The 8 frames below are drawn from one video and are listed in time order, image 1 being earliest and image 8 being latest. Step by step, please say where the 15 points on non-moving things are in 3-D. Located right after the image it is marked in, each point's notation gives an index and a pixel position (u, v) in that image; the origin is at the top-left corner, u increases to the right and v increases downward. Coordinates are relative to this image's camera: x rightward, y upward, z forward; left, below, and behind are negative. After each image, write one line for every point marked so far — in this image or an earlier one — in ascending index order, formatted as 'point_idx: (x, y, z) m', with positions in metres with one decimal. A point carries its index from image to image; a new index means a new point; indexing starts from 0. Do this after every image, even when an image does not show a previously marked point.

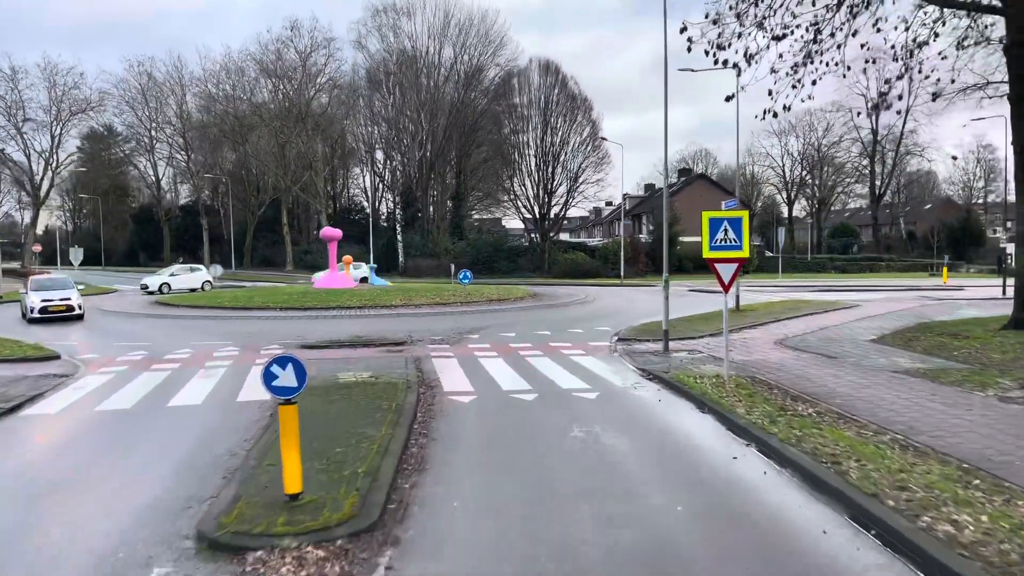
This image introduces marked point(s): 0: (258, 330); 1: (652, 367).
0: (-6.1, -1.0, +19.0) m
1: (+2.3, -1.3, +12.7) m
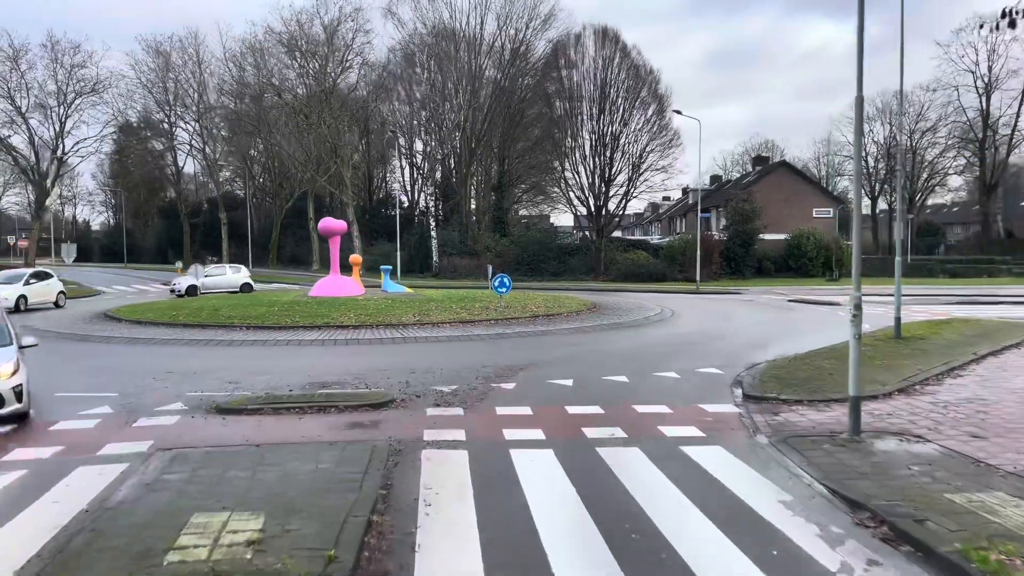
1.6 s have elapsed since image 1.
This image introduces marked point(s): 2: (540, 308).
0: (-5.2, -1.2, +12.8) m
1: (+2.8, -1.6, +6.1) m
2: (+0.7, -0.5, +19.8) m
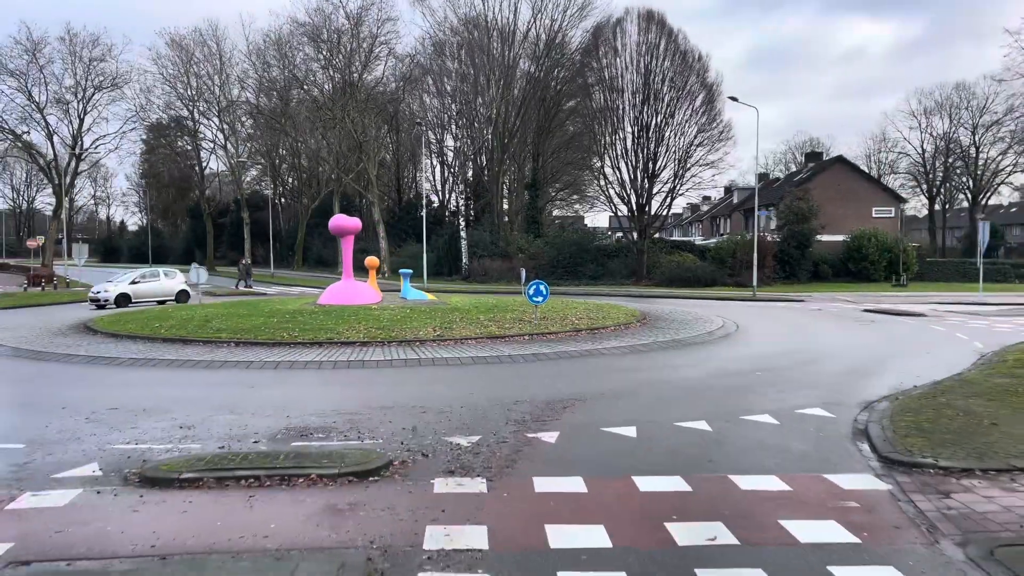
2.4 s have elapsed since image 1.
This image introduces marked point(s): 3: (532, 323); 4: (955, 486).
0: (-4.7, -1.3, +10.2) m
1: (+3.0, -1.8, +3.1) m
2: (+1.5, -0.7, +17.0) m
3: (+0.4, -0.7, +16.2) m
4: (+3.6, -1.6, +6.5) m
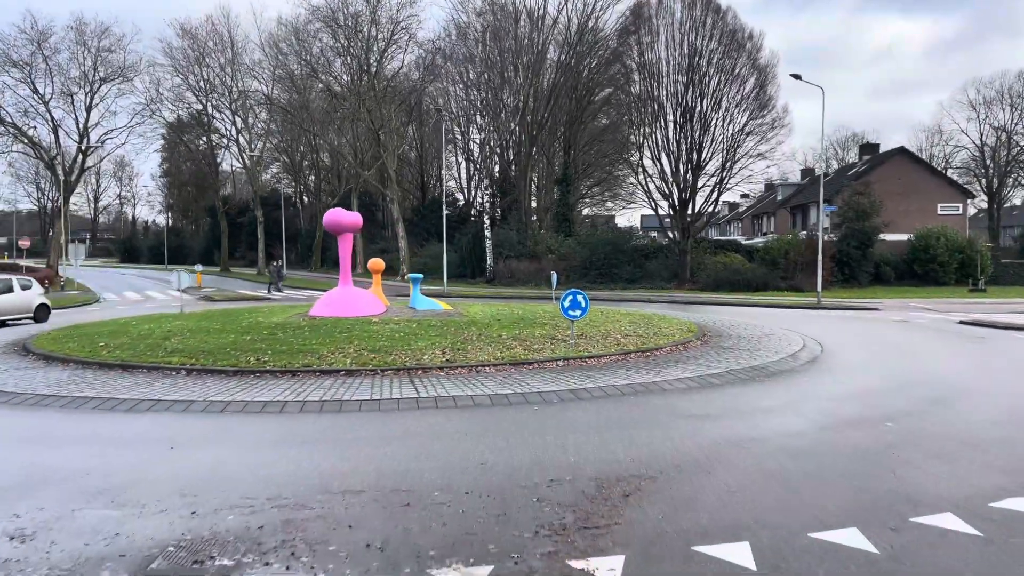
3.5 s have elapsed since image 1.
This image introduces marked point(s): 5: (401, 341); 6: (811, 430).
0: (-4.4, -1.5, +7.1) m
1: (+3.0, -1.9, -0.2) m
2: (+2.0, -0.9, +13.6) m
3: (+0.9, -0.9, +12.9) m
4: (+3.8, -1.8, +3.1) m
5: (-1.7, -0.8, +12.6) m
6: (+3.1, -1.5, +8.2) m
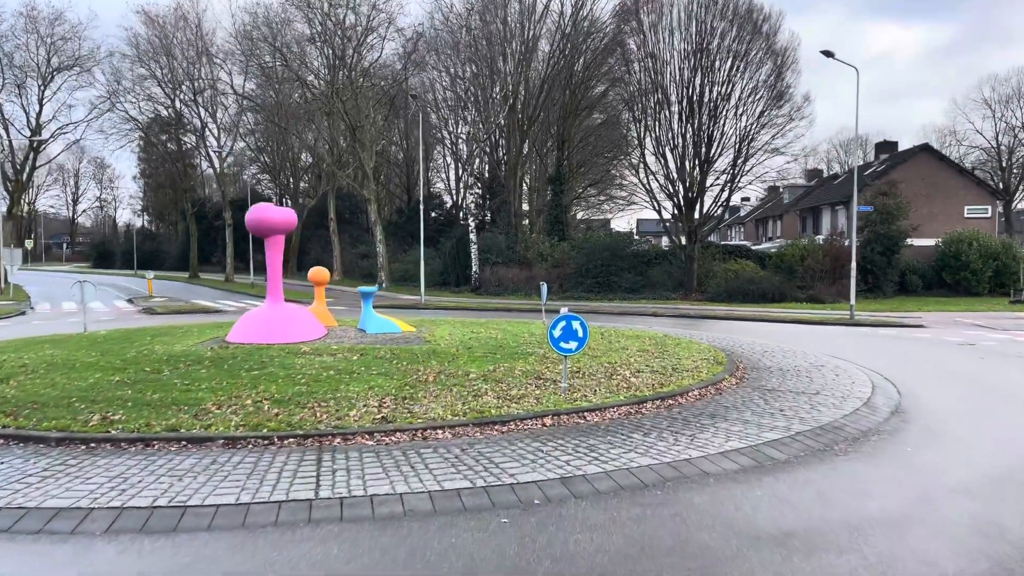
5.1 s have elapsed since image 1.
0: (-4.7, -1.7, +3.5) m
1: (+2.7, -2.1, -3.7) m
2: (+1.6, -1.1, +10.1) m
3: (+0.5, -1.2, +9.4) m
4: (+3.5, -2.0, -0.4) m
5: (-2.1, -1.1, +9.0) m
6: (+2.8, -1.7, +4.7) m
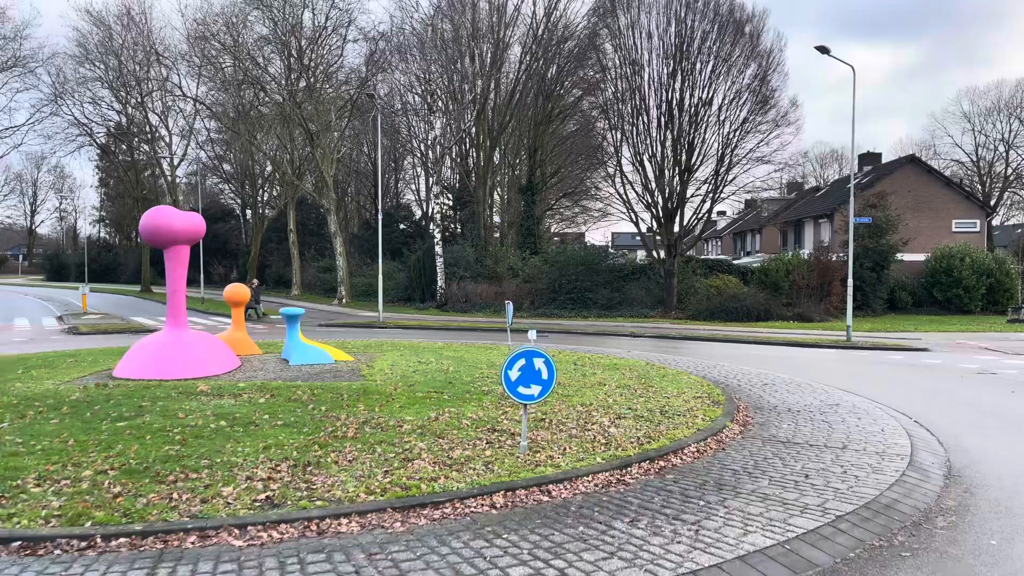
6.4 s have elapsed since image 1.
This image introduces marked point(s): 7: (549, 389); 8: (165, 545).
0: (-5.1, -1.8, +1.2) m
1: (+2.6, -2.1, -5.8) m
2: (+1.1, -1.4, +8.0) m
3: (0.0, -1.4, +7.2) m
4: (+3.3, -2.1, -2.4) m
5: (-2.6, -1.3, +6.8) m
6: (+2.4, -1.9, +2.6) m
7: (+0.4, -0.8, +7.1) m
8: (-2.1, -1.6, +5.0) m
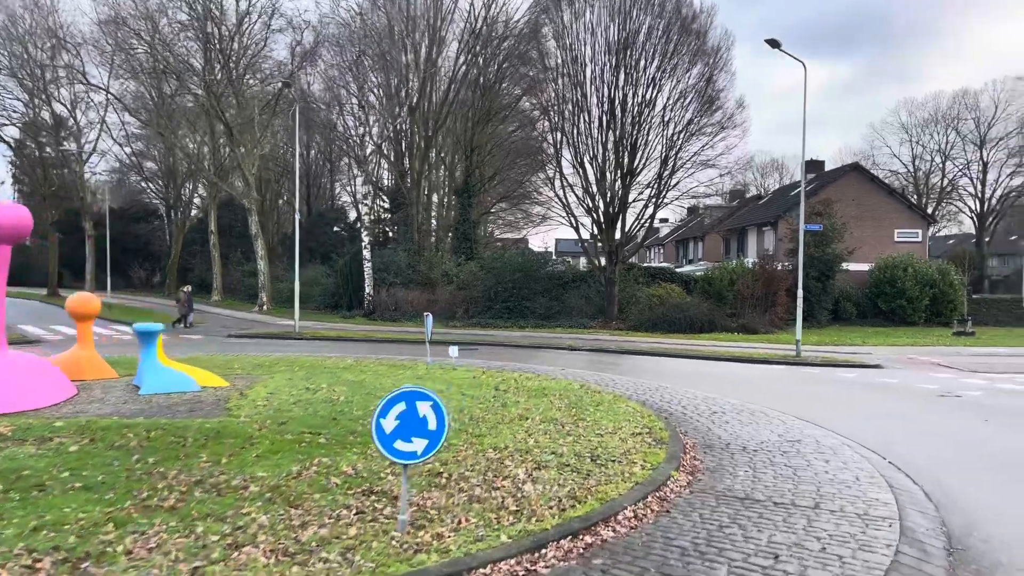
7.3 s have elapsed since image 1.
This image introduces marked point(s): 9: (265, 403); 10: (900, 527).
0: (-5.5, -1.9, -0.9) m
1: (+2.7, -2.2, -7.4) m
2: (+0.2, -1.5, +6.3) m
3: (-0.8, -1.5, +5.4) m
4: (+3.1, -2.2, -4.0) m
5: (-3.4, -1.4, +4.8) m
6: (+1.9, -2.0, +1.0) m
7: (-0.4, -1.0, +5.4) m
8: (-2.8, -1.7, +3.0) m
9: (-2.7, -1.2, +8.5) m
10: (+2.9, -1.7, +5.8) m
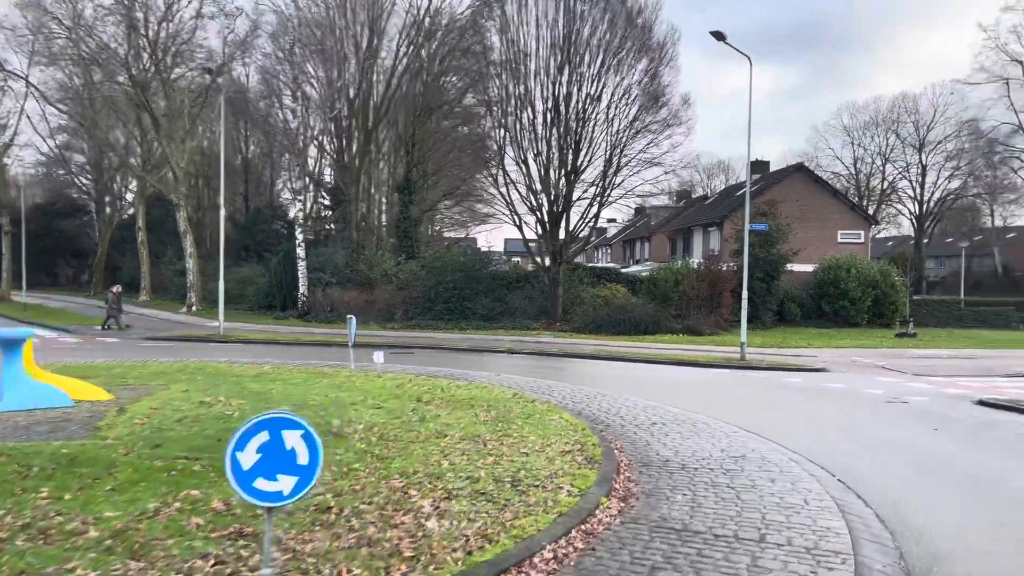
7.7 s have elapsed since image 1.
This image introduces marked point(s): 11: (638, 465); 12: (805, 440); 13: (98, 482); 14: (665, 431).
0: (-5.7, -1.9, -2.1) m
1: (+2.9, -2.2, -8.1) m
2: (-0.4, -1.5, +5.4) m
3: (-1.4, -1.5, +4.5) m
4: (+3.1, -2.2, -4.7) m
5: (-3.9, -1.4, +3.7) m
6: (+1.5, -2.0, +0.2) m
7: (-1.0, -1.0, +4.5) m
8: (-3.3, -1.7, +2.0) m
9: (-3.5, -1.2, +7.4) m
10: (+2.2, -1.8, +5.1) m
11: (+1.2, -1.7, +7.6) m
12: (+3.5, -1.8, +9.3) m
13: (-2.9, -1.3, +5.6) m
14: (+1.8, -1.7, +9.2) m
